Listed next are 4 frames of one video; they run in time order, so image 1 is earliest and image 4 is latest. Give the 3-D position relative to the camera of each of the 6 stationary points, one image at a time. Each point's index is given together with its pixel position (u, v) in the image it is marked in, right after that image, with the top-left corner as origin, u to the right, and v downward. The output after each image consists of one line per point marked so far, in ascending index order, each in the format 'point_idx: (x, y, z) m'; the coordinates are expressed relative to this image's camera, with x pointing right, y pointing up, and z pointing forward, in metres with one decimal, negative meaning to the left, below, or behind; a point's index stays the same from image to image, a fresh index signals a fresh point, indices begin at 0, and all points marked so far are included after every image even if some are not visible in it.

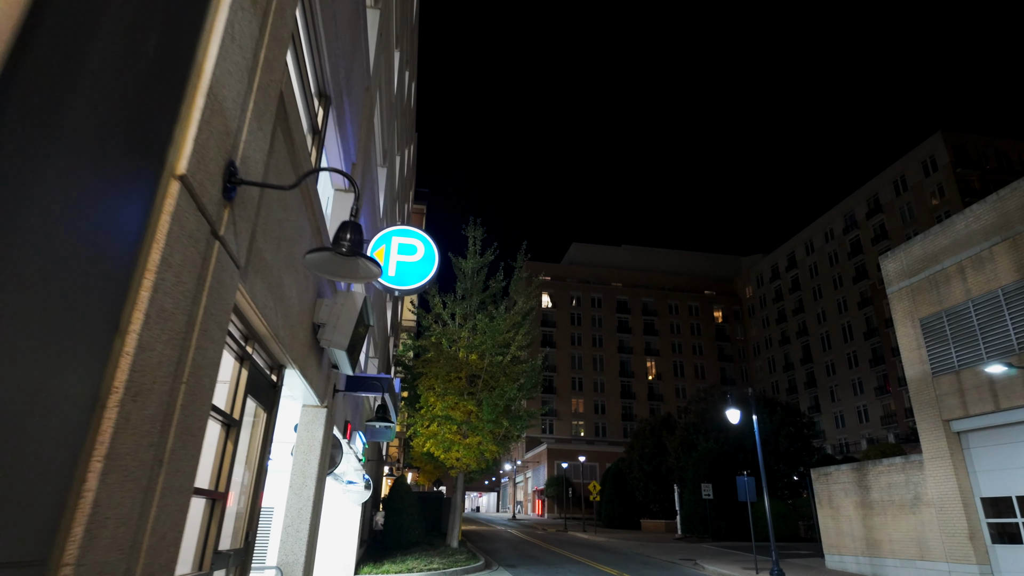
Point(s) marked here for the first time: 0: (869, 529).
0: (+11.8, -8.0, +18.9) m
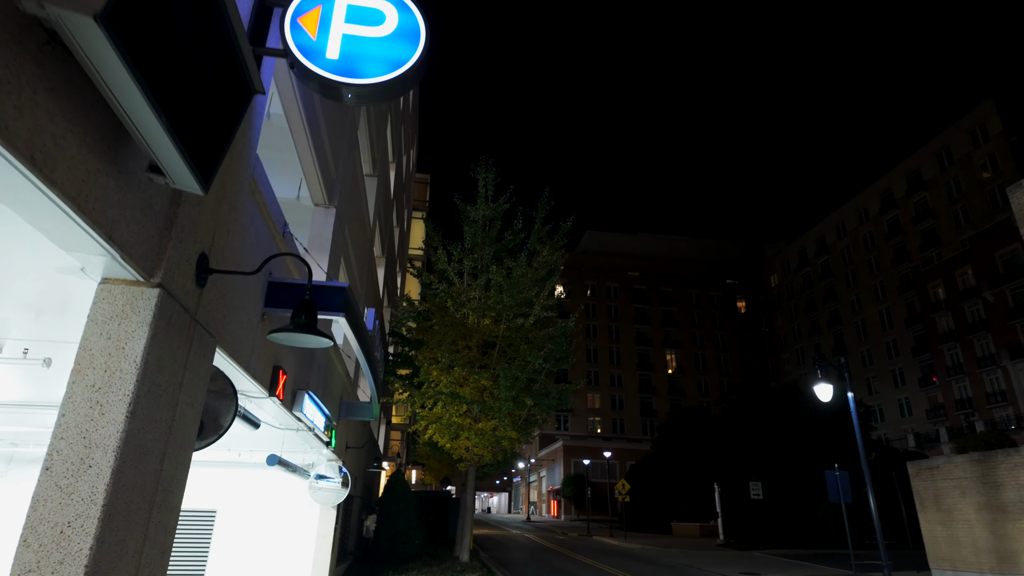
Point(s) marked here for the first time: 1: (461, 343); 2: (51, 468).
0: (+12.5, -6.4, +14.5) m
1: (-1.4, -1.5, +15.8) m
2: (-2.2, -0.9, +2.8) m
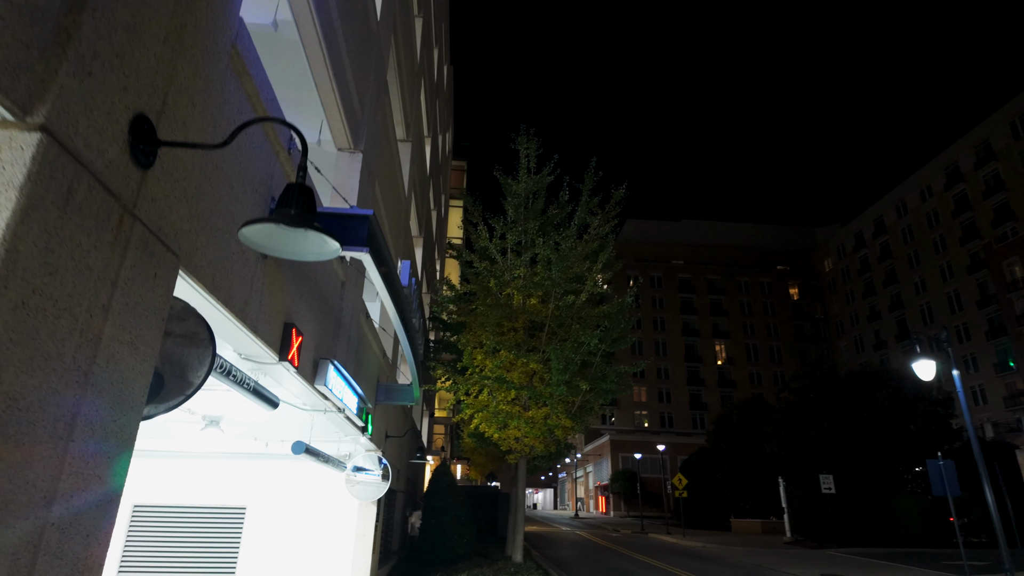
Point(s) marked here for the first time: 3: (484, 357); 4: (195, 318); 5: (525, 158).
0: (+13.8, -5.4, +12.3) m
1: (-0.1, -0.9, +14.5) m
2: (-1.8, -0.4, +1.6) m
3: (-0.7, -1.7, +14.4) m
4: (-1.6, -0.1, +2.9) m
5: (+0.4, +3.9, +17.3) m
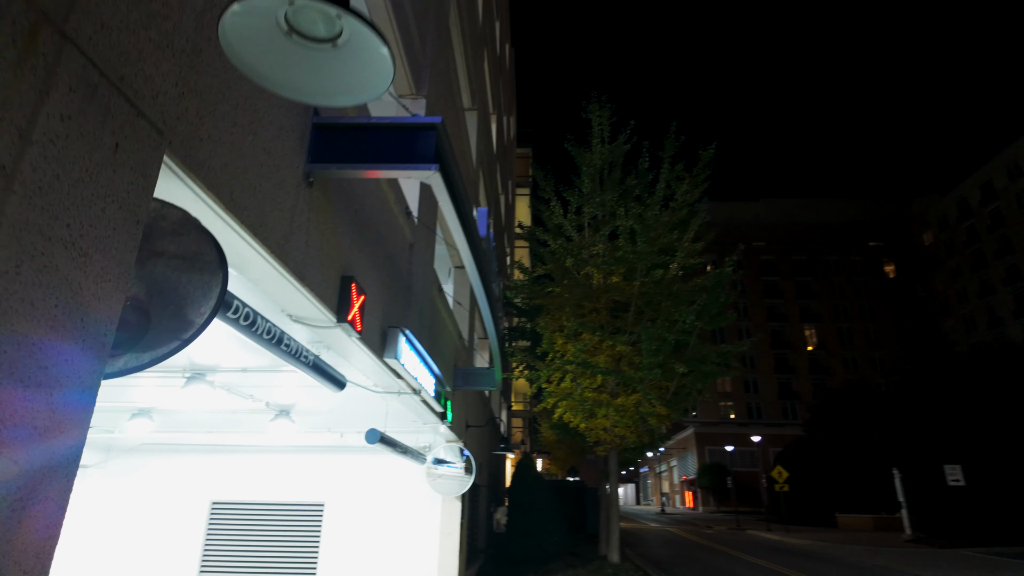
0: (+15.5, -4.2, +9.5) m
1: (+1.8, -0.4, +13.3) m
2: (-1.4, -0.1, +0.7) m
3: (+1.2, -1.2, +13.3) m
4: (-1.1, +0.2, +2.0) m
5: (+2.4, +4.5, +16.0) m
